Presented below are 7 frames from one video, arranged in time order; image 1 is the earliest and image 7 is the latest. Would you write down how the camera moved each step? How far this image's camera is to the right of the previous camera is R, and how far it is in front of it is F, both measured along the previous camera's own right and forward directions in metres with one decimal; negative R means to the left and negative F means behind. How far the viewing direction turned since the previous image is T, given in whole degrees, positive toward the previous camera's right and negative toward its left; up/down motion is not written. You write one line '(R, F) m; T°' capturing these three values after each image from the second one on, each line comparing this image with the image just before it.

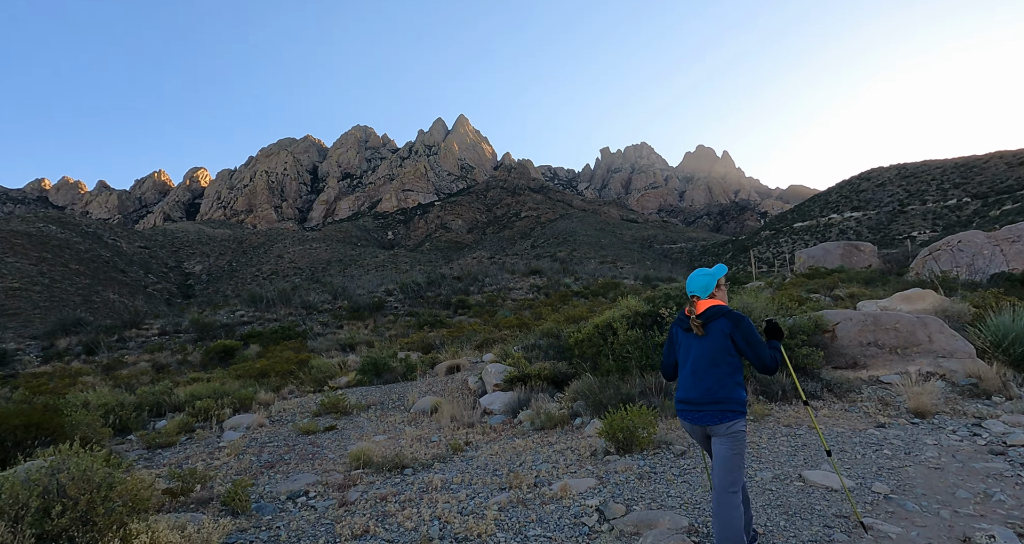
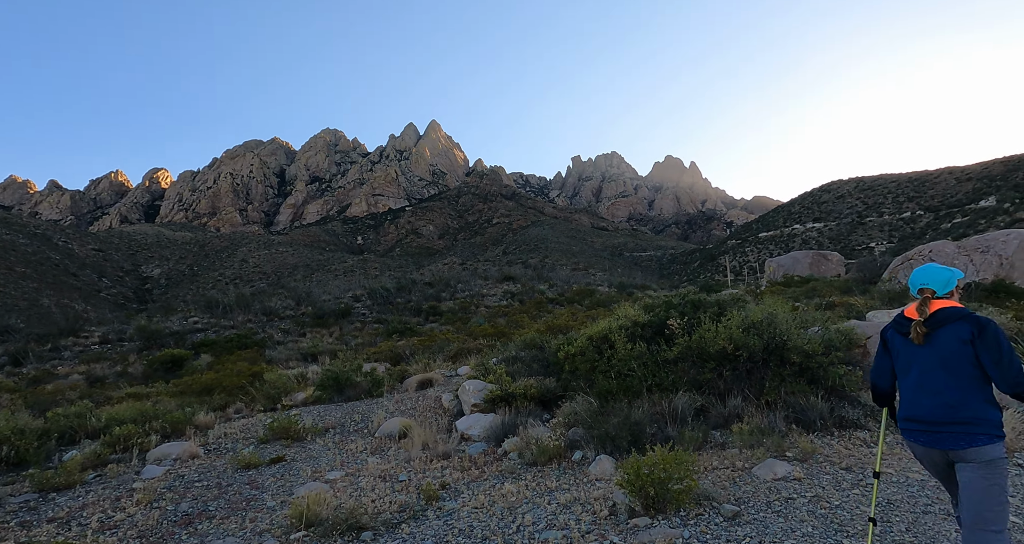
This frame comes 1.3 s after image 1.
(-0.1, +1.0) m; +3°
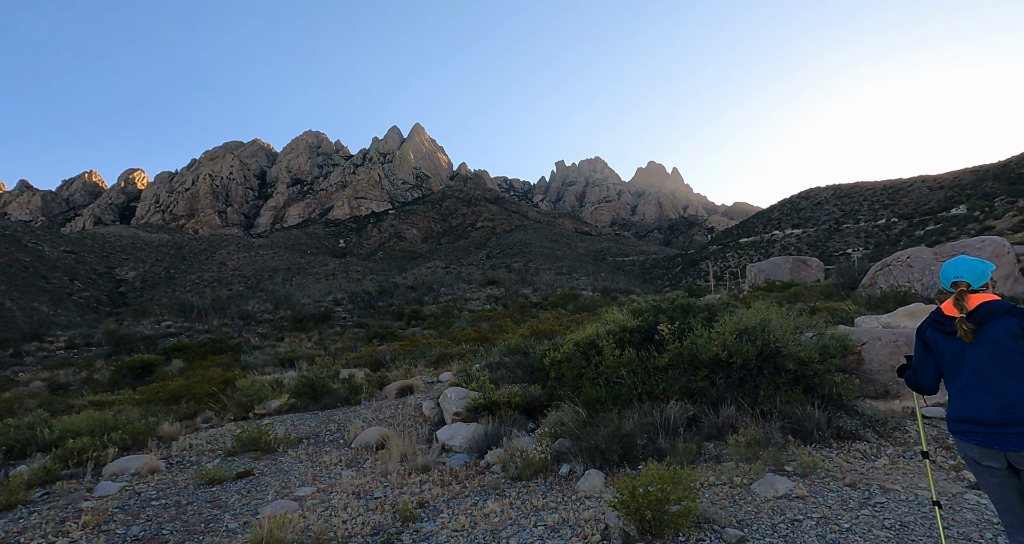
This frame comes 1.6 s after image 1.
(0.0, +0.3) m; +2°
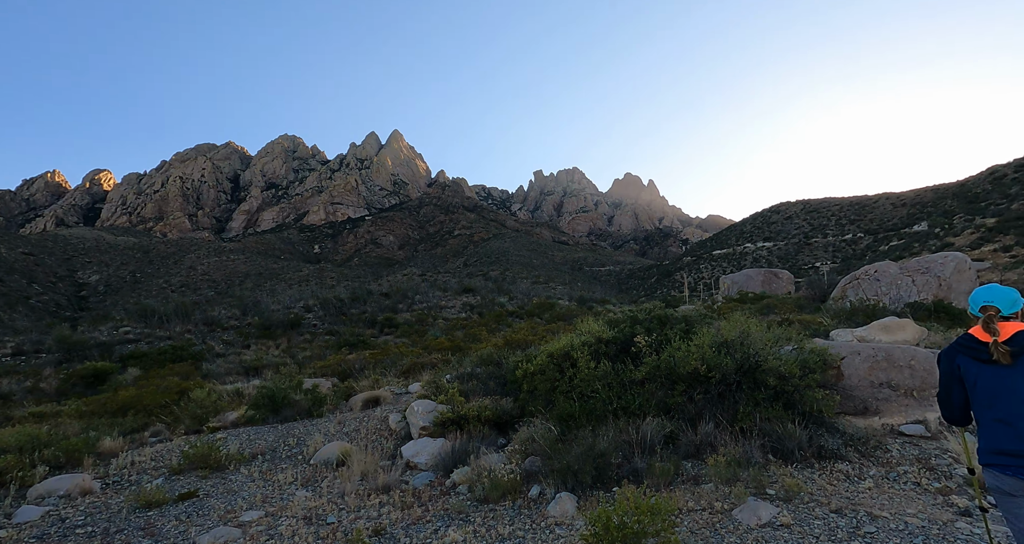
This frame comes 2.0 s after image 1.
(+0.1, +0.3) m; +2°
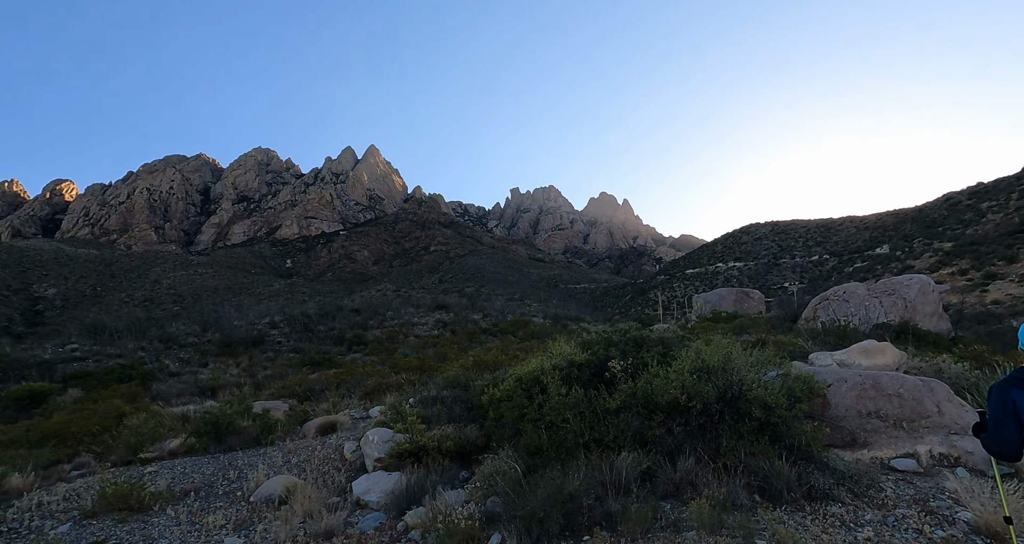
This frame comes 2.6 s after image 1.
(+0.1, +0.4) m; +3°
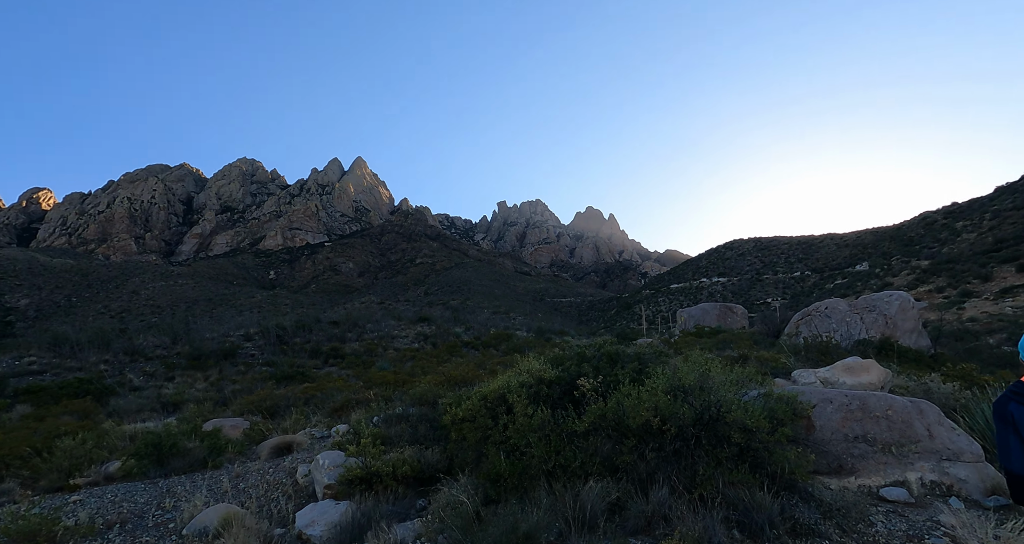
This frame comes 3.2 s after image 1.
(+0.2, +0.4) m; +1°
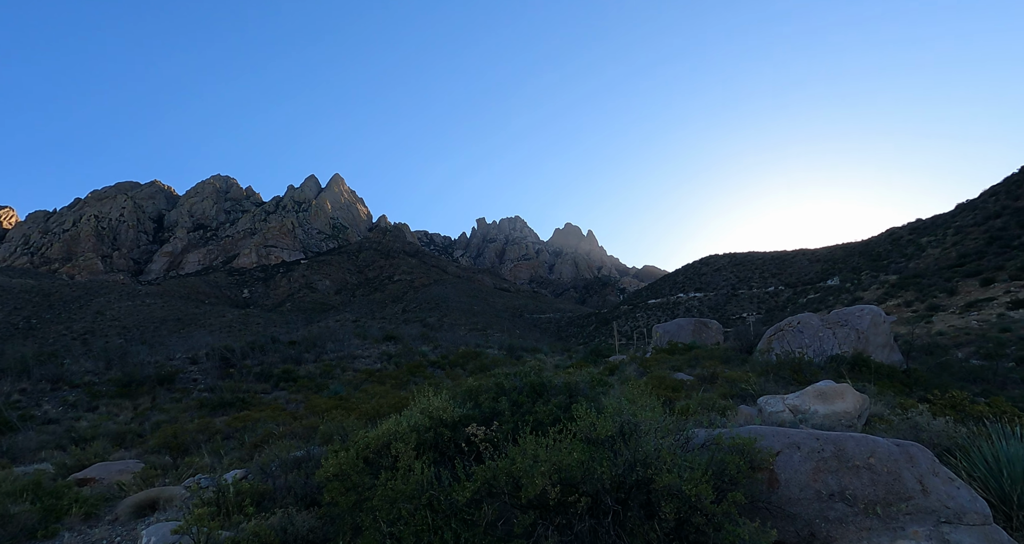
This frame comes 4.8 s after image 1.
(+0.7, +1.1) m; +2°
